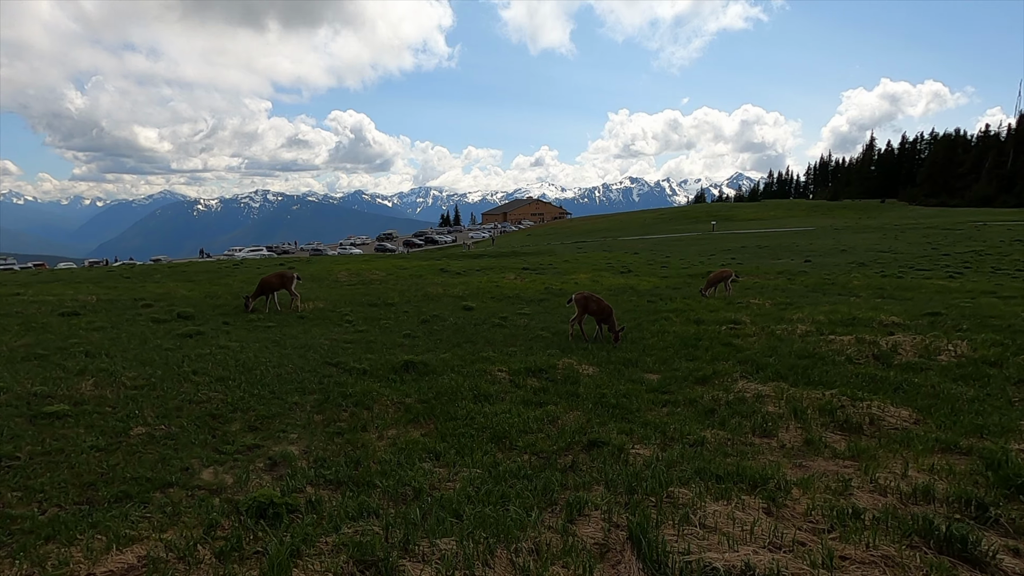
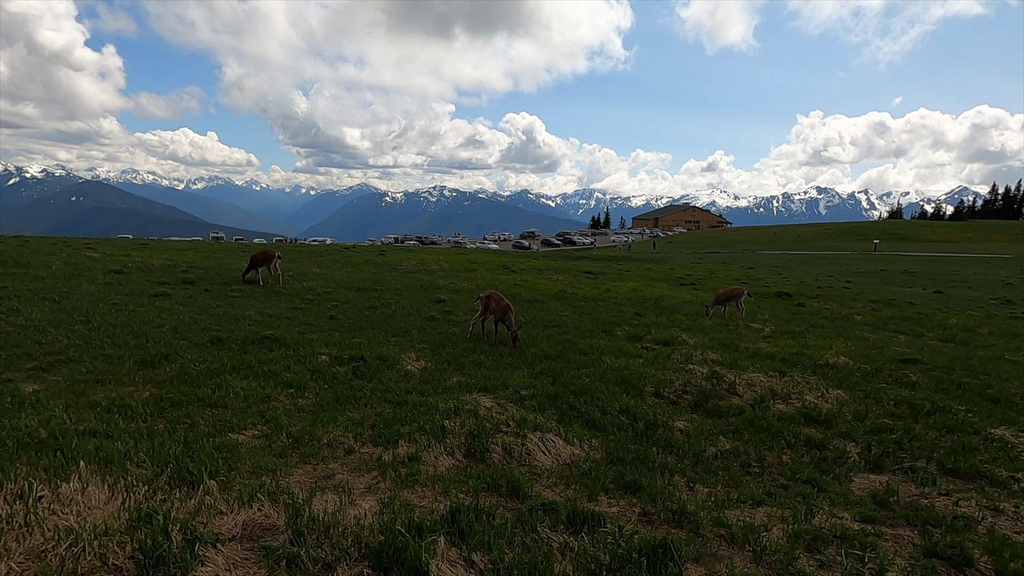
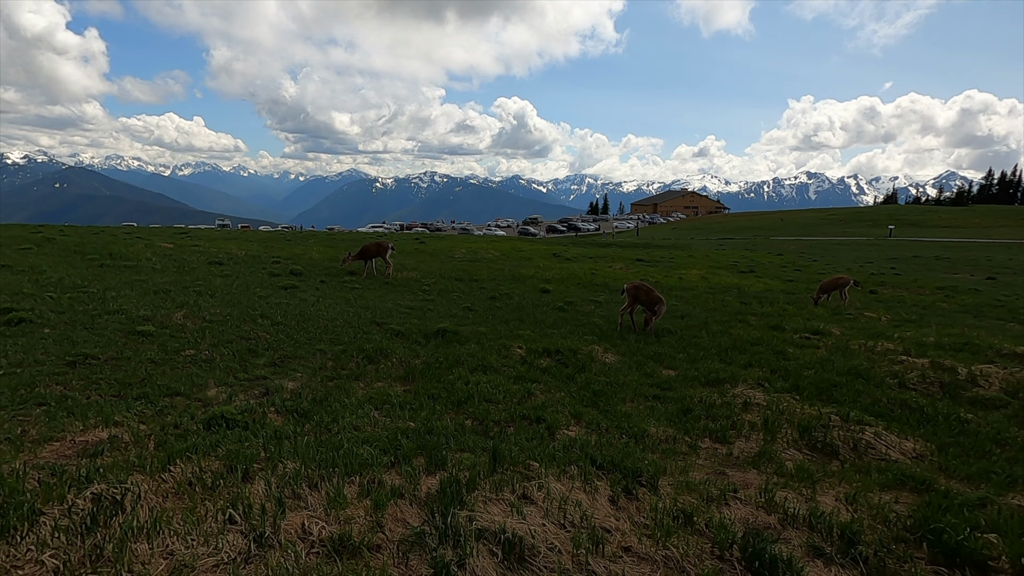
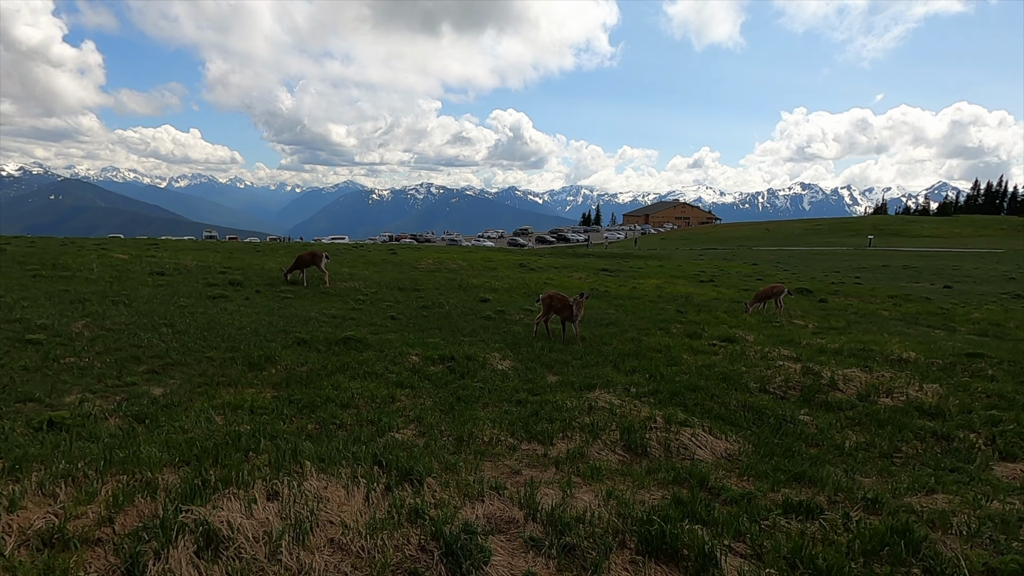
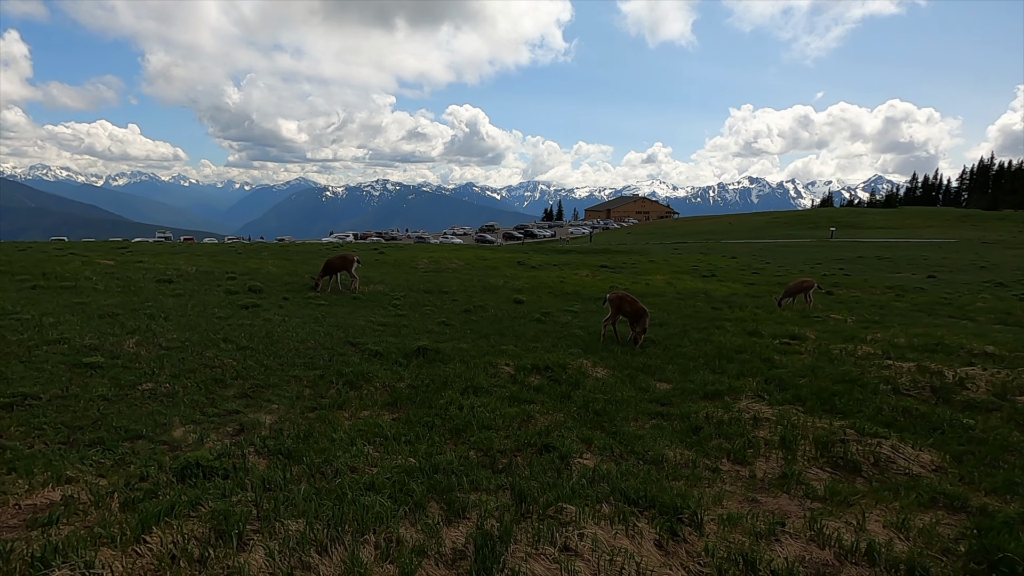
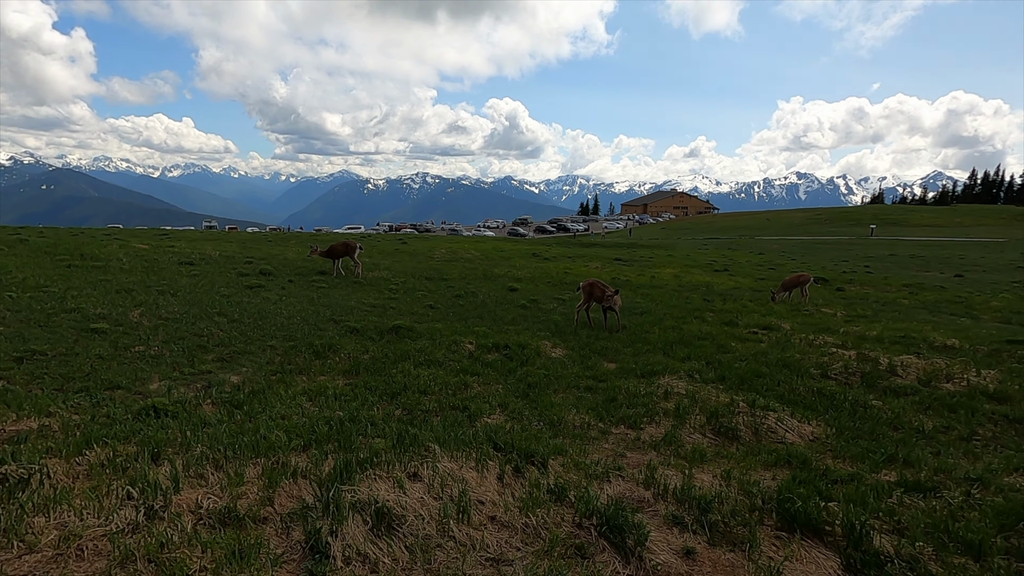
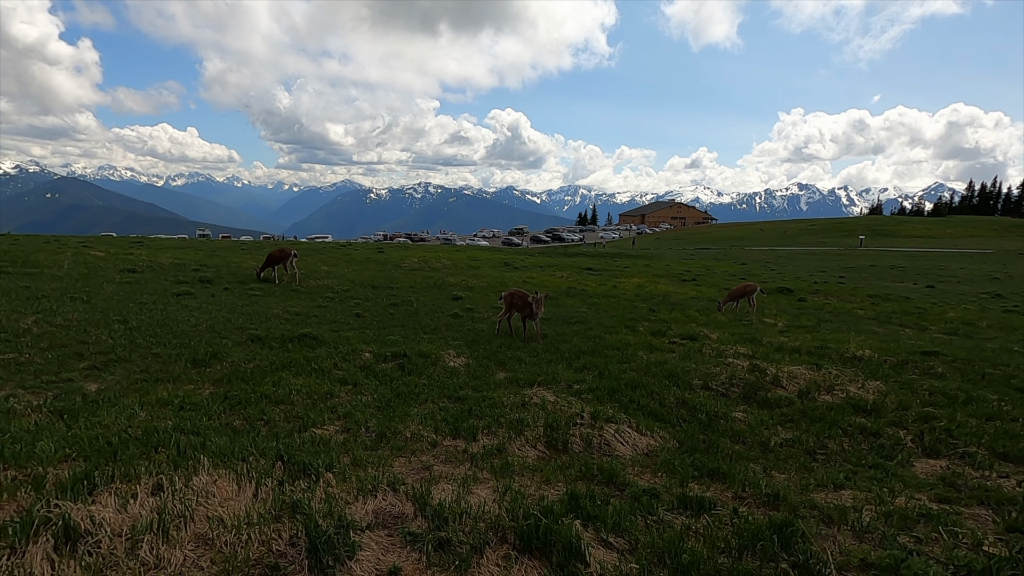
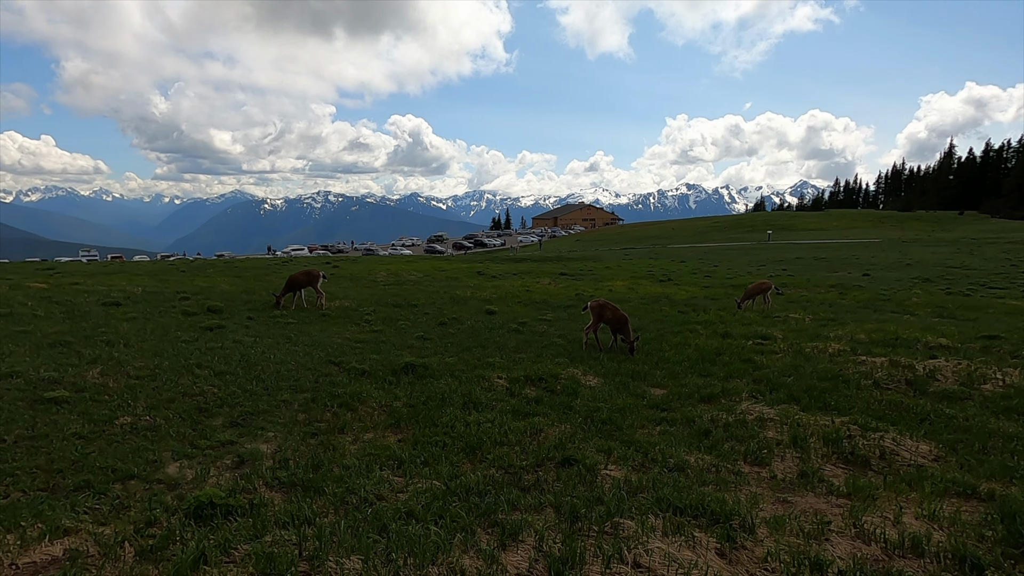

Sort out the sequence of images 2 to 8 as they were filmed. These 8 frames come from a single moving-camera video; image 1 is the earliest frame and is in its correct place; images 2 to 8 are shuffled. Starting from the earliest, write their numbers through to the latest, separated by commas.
8, 5, 3, 6, 4, 7, 2
